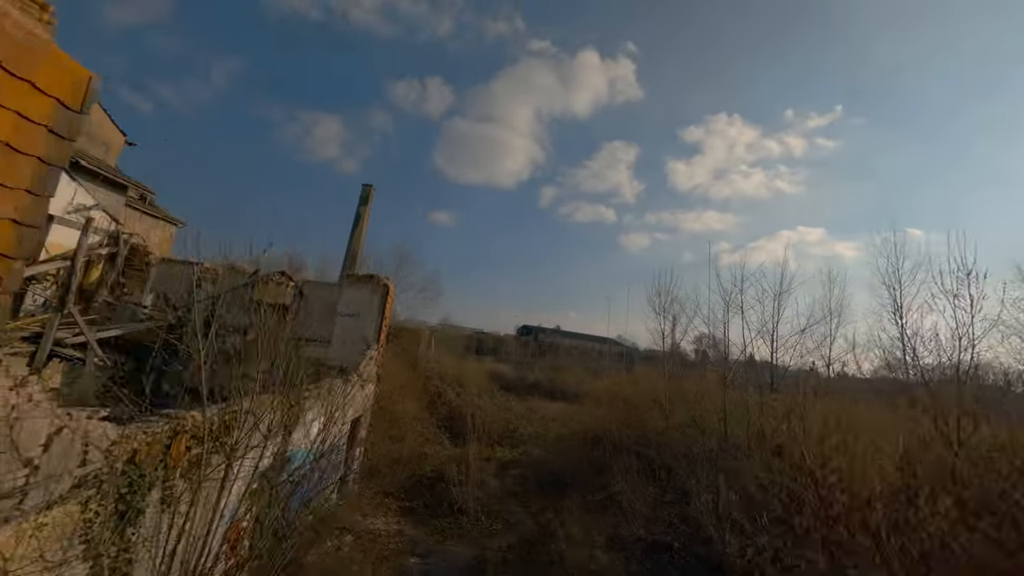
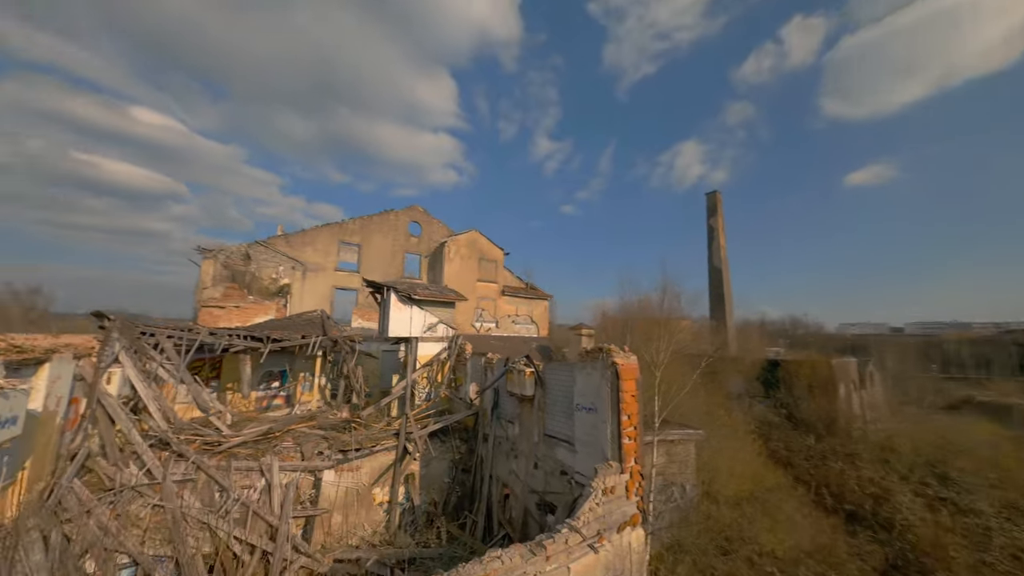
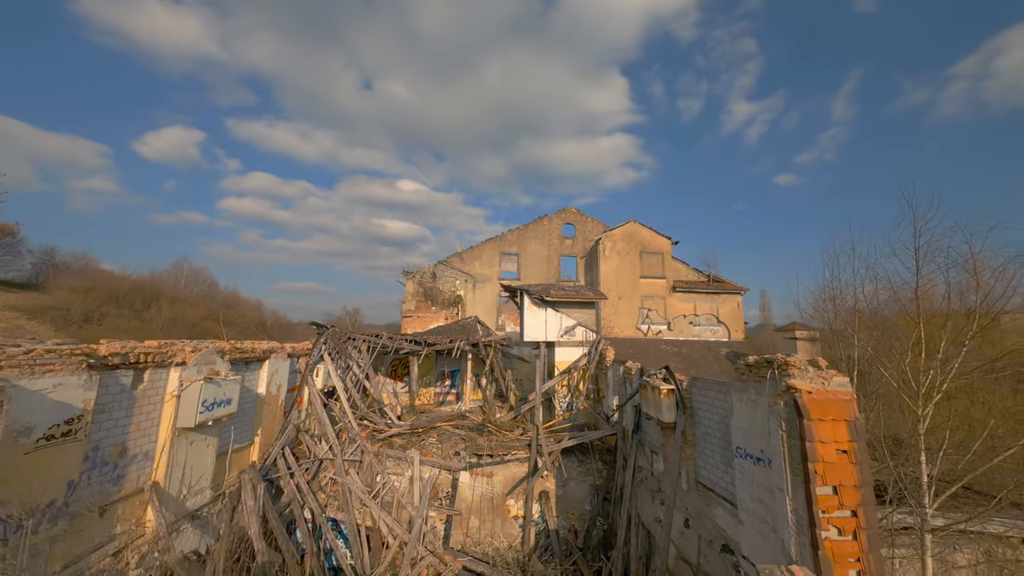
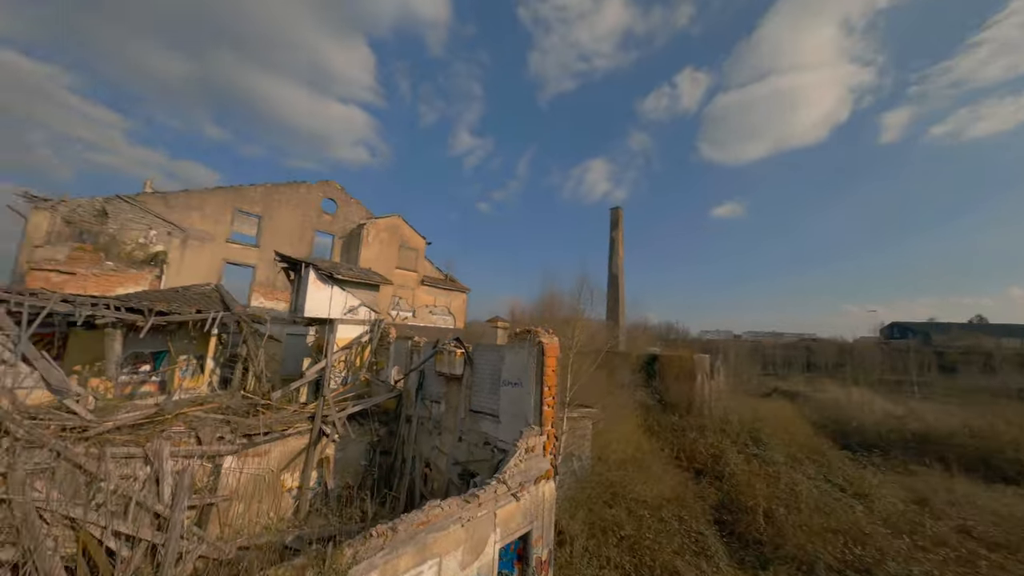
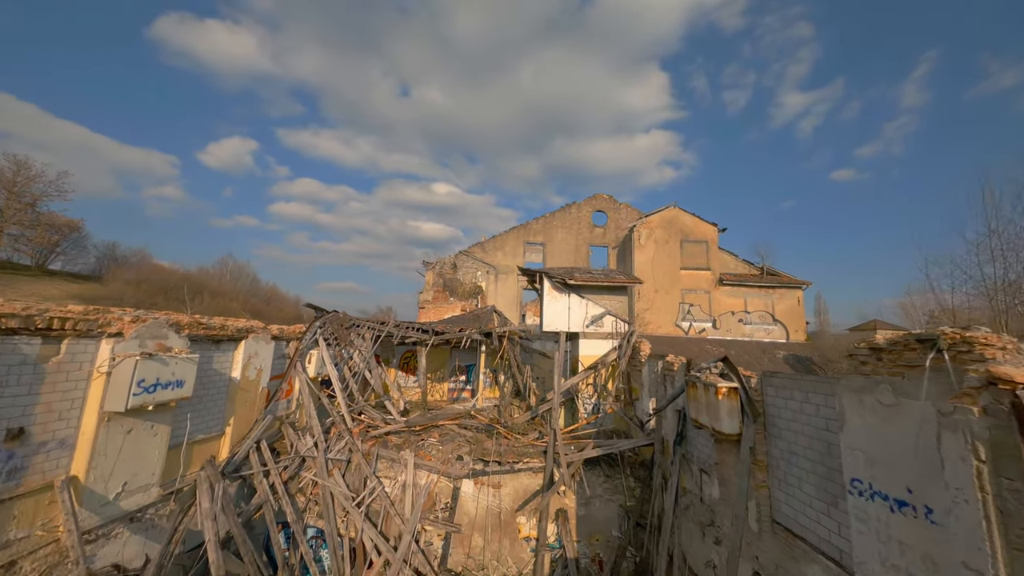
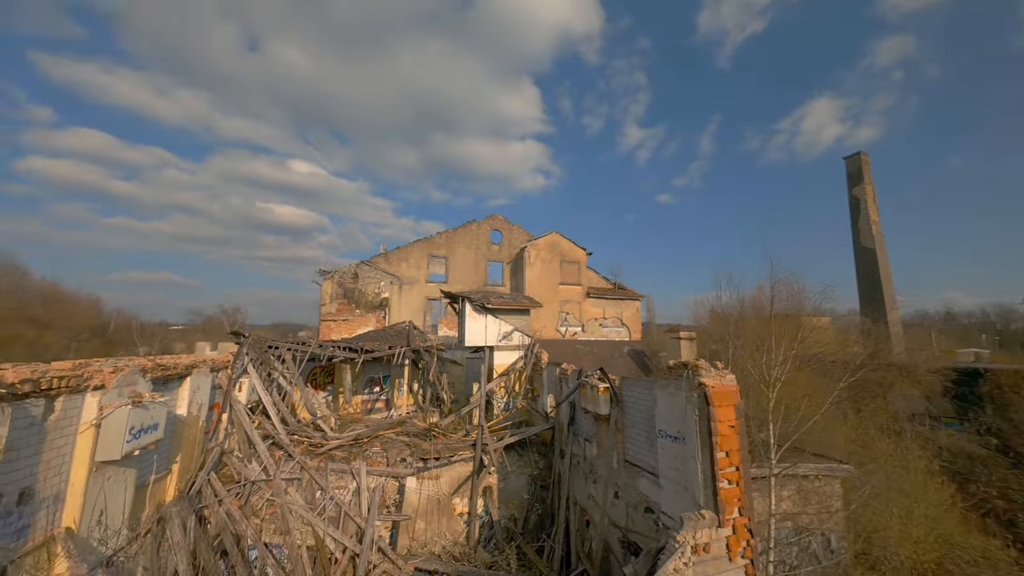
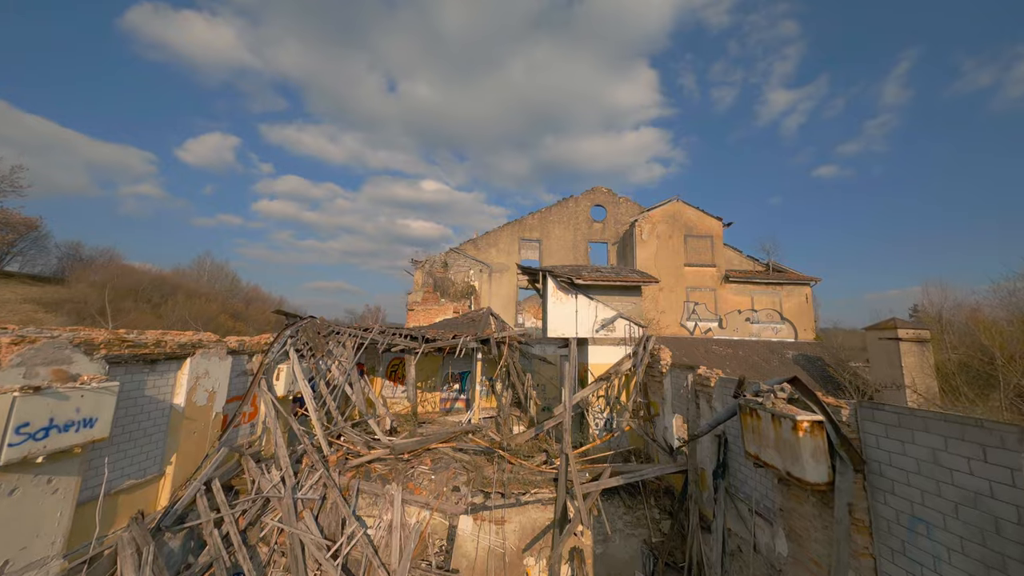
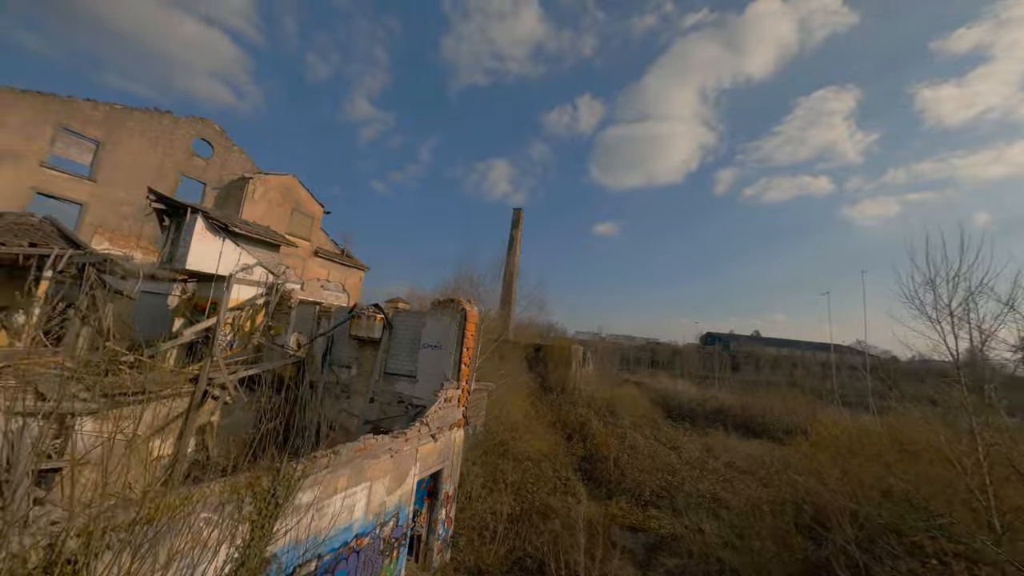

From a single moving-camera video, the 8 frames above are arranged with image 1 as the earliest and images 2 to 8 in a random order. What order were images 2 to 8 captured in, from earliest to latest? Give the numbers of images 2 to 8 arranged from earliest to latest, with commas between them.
8, 4, 2, 6, 3, 5, 7
